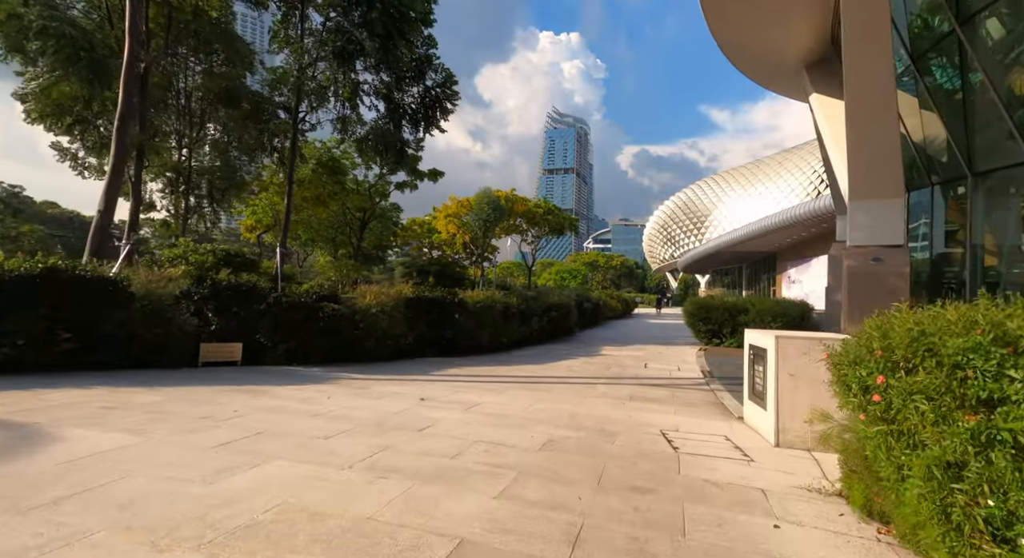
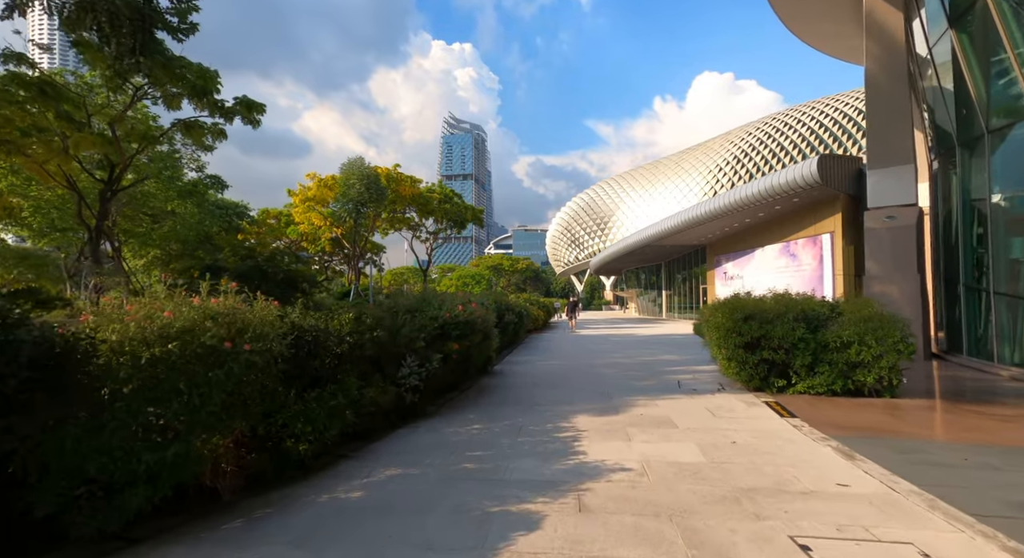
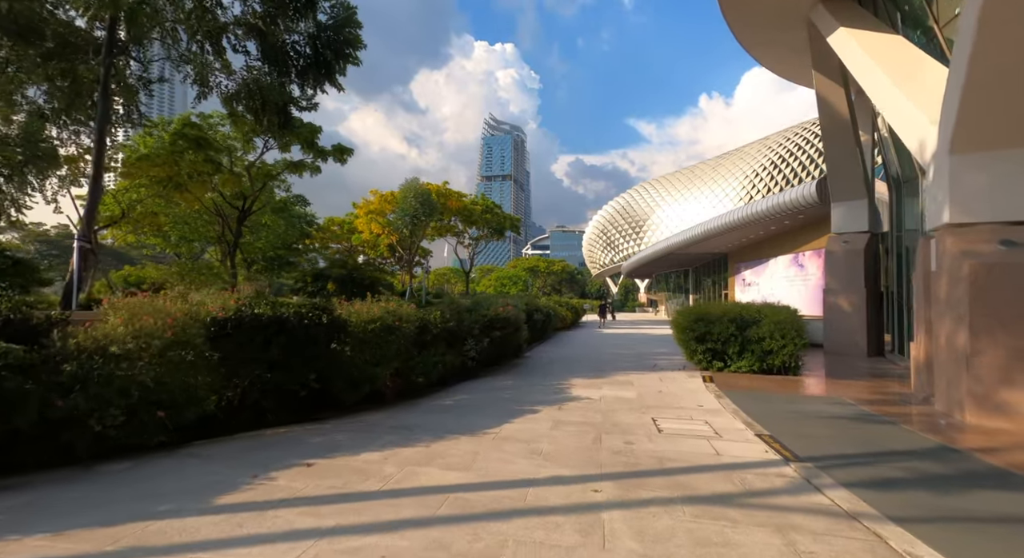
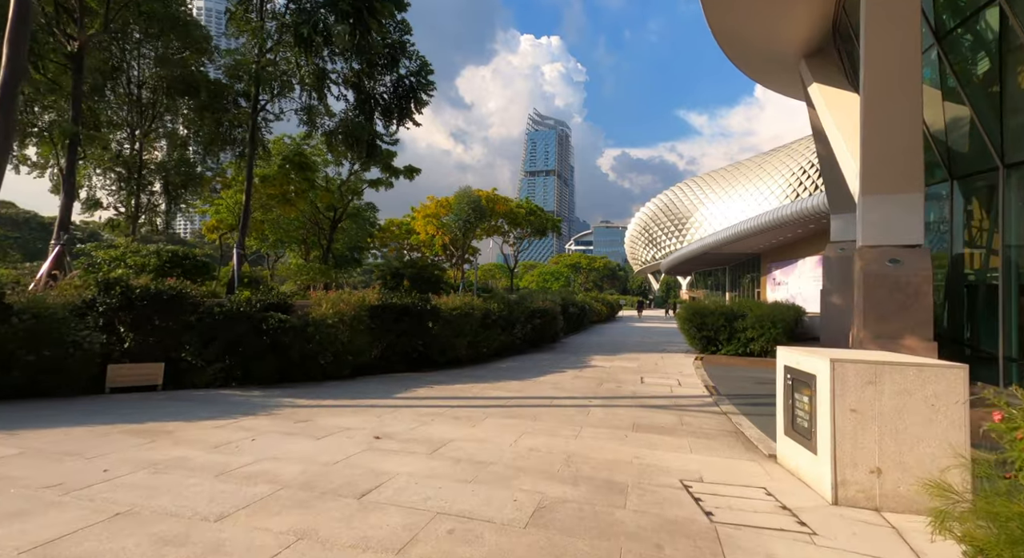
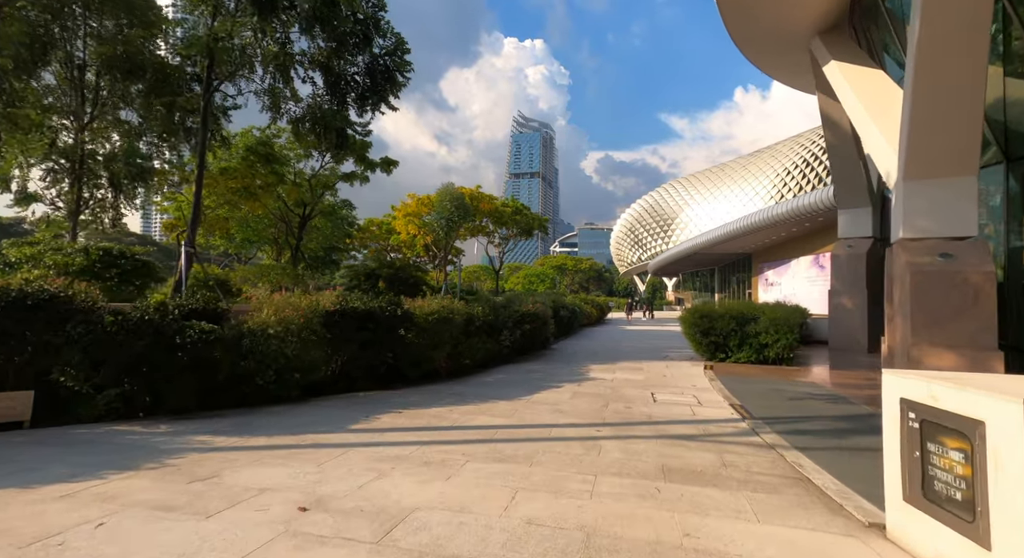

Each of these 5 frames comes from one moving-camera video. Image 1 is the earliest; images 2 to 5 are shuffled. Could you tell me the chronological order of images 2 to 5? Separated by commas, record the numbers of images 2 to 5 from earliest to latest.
4, 5, 3, 2
